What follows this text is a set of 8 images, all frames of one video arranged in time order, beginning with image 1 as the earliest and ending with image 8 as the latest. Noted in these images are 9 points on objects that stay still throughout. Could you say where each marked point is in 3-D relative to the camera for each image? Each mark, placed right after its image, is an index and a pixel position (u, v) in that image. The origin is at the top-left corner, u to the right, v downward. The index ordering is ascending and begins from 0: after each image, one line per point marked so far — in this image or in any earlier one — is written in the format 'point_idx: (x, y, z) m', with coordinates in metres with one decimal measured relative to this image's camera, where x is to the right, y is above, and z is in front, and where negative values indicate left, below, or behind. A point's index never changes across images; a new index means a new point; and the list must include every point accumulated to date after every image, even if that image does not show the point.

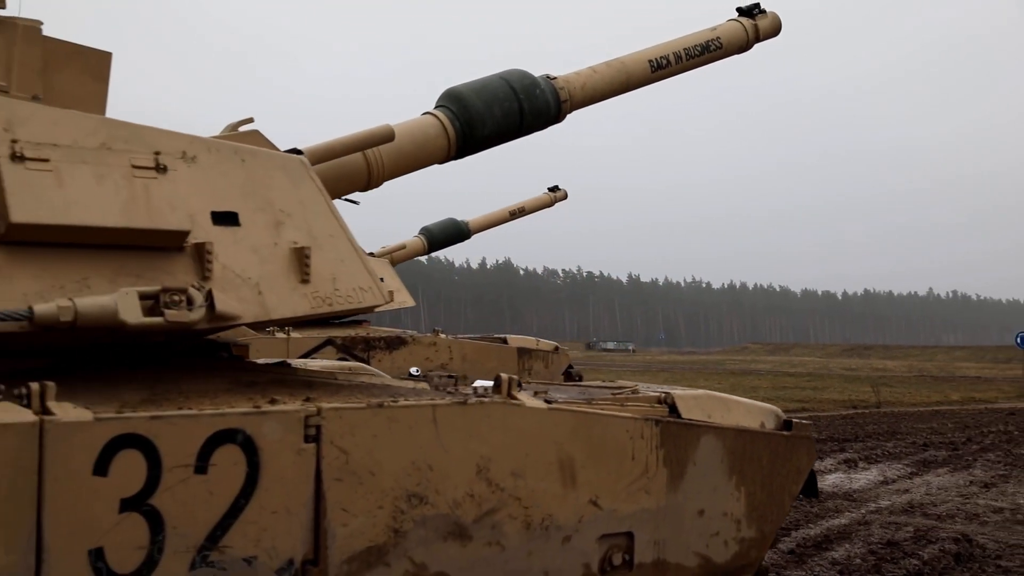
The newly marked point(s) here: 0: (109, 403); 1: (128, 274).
0: (-1.5, -0.4, +4.8) m
1: (-1.5, +0.1, +4.9) m
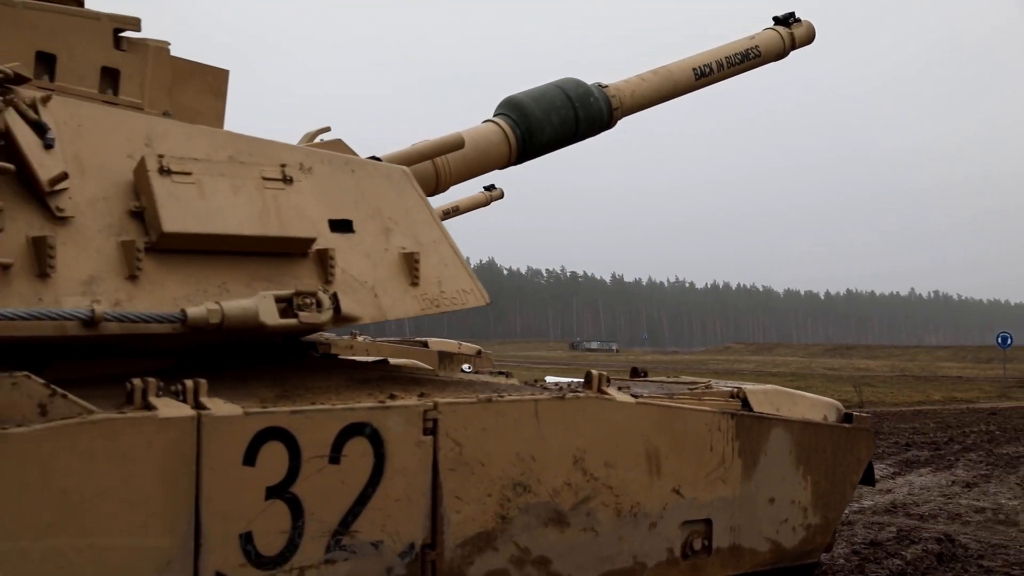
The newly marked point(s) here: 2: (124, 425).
0: (-1.1, -0.4, +5.1) m
1: (-1.1, 0.0, +5.3) m
2: (-1.4, -0.5, +4.5) m
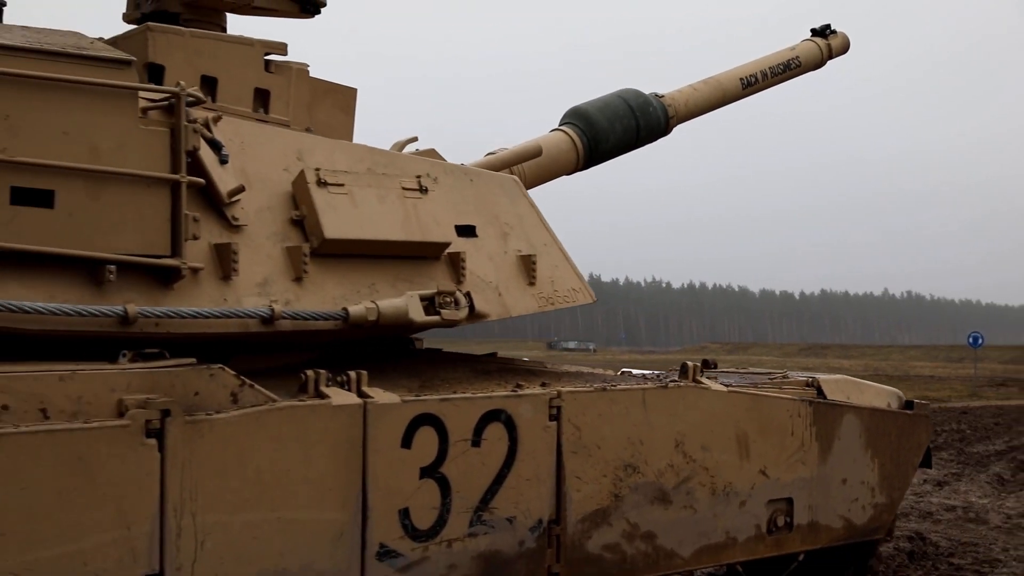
0: (-0.5, -0.4, +5.7) m
1: (-0.5, 0.0, +5.8) m
2: (-0.9, -0.5, +5.1) m
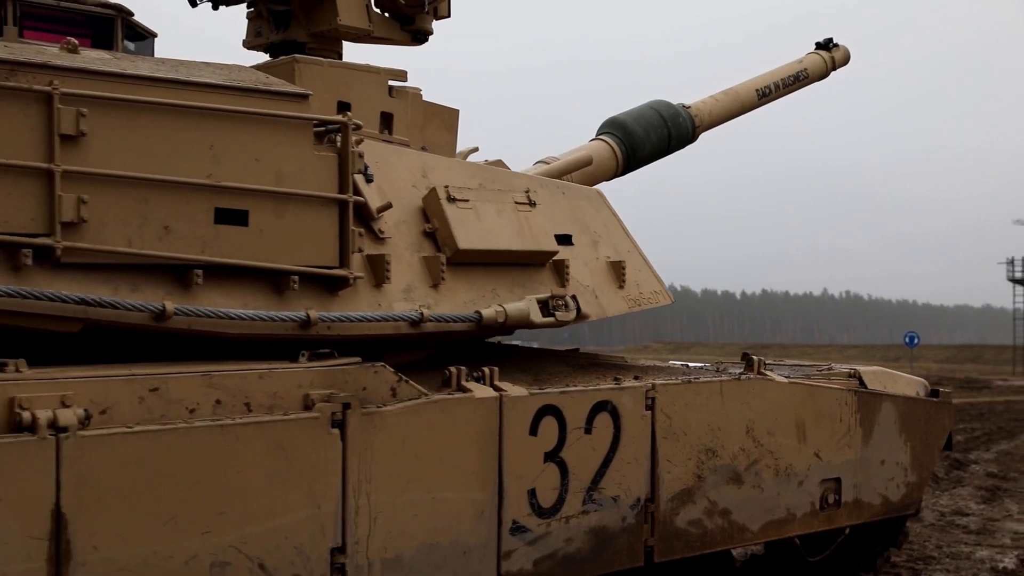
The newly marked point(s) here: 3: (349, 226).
0: (0.0, -0.5, +6.3) m
1: (0.0, 0.0, +6.5) m
2: (-0.3, -0.5, +5.8) m
3: (-0.7, +0.3, +5.5) m
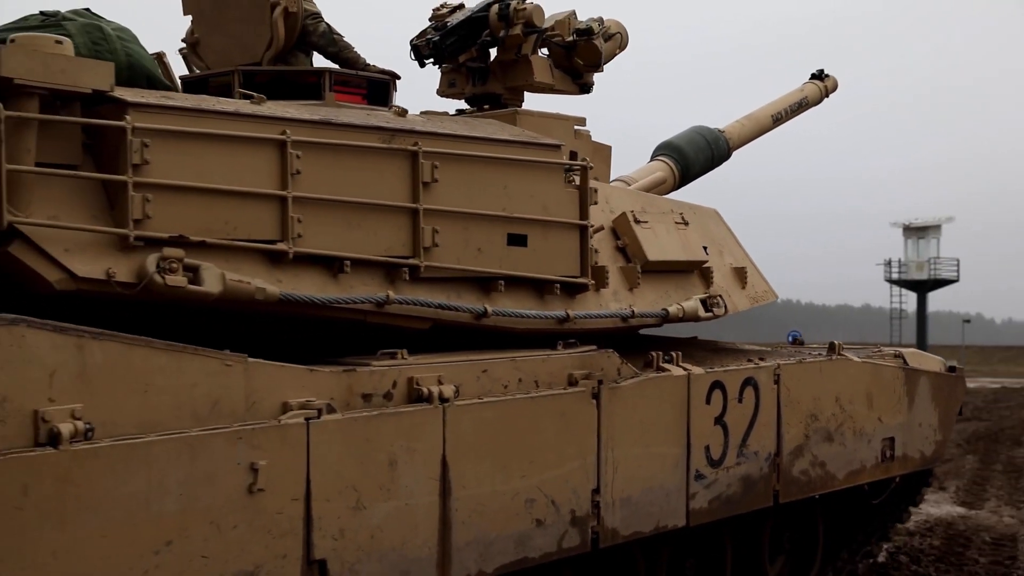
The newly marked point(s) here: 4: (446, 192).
0: (+1.2, -0.5, +8.1) m
1: (+1.1, 0.0, +8.3) m
2: (+0.9, -0.6, +7.5) m
3: (+0.4, +0.3, +7.2) m
4: (-0.3, +0.5, +6.5) m
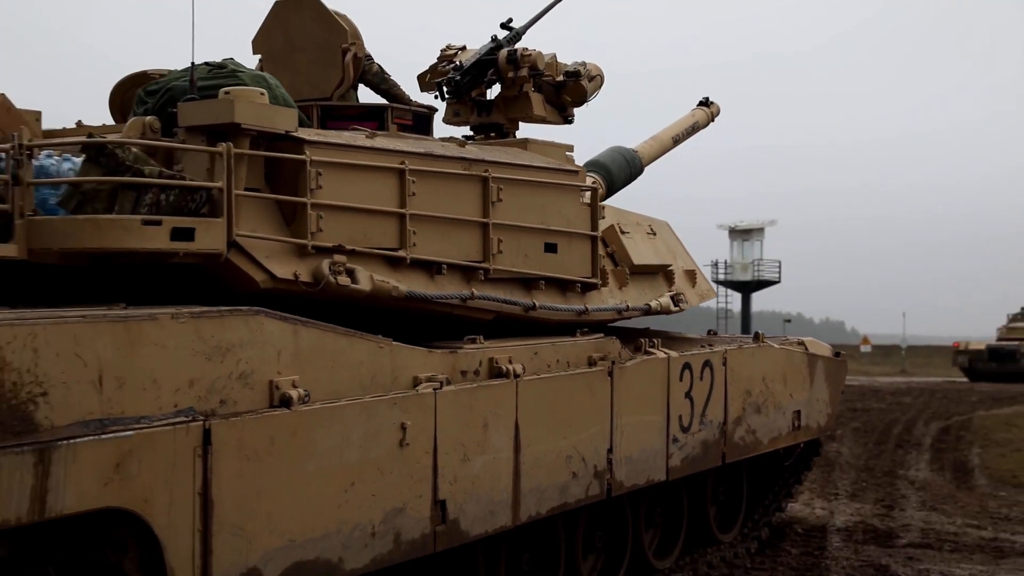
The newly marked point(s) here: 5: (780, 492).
0: (+1.2, -0.5, +9.9) m
1: (+1.1, 0.0, +10.0) m
2: (+1.0, -0.5, +9.3) m
3: (+0.6, +0.3, +8.9) m
4: (0.0, +0.5, +8.1) m
5: (+2.6, -2.0, +12.1) m
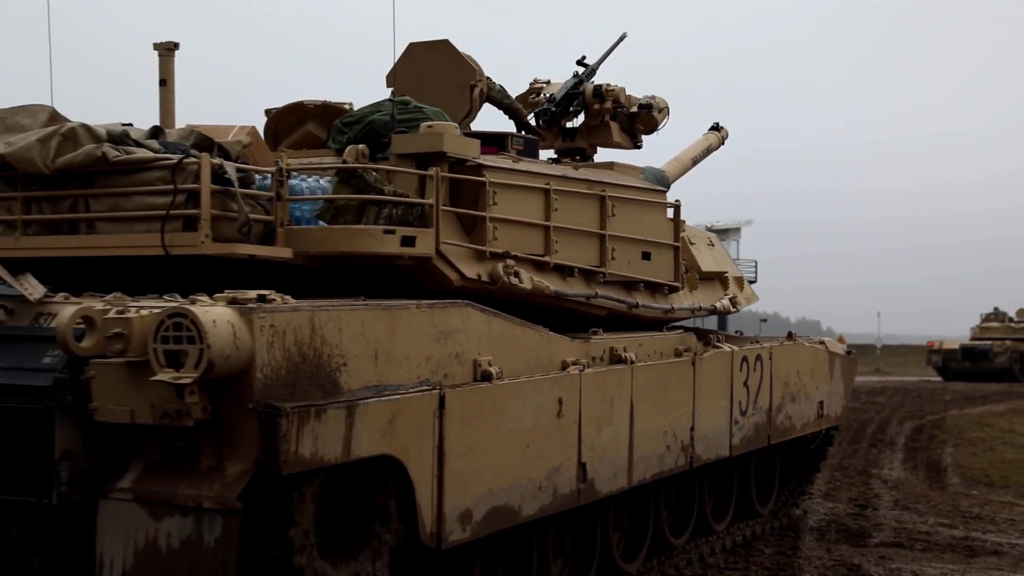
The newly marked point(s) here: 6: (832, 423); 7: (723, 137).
0: (+1.9, -0.5, +11.5) m
1: (+1.9, 0.0, +11.6) m
2: (+1.8, -0.6, +10.8) m
3: (+1.4, +0.2, +10.4) m
4: (+0.8, +0.5, +9.6) m
5: (+3.2, -2.0, +13.7) m
6: (+3.6, -1.5, +13.9) m
7: (+3.1, +2.2, +18.4) m
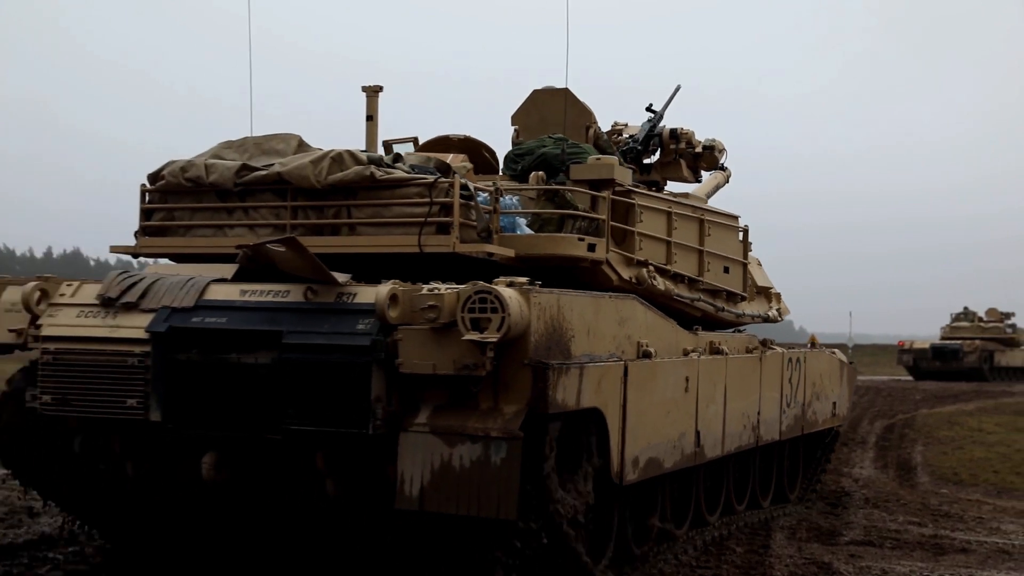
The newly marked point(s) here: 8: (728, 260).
0: (+2.8, -0.6, +13.7) m
1: (+2.8, -0.2, +13.8) m
2: (+2.7, -0.7, +13.0) m
3: (+2.4, +0.1, +12.6) m
4: (+1.8, +0.4, +11.7) m
5: (+3.9, -2.3, +15.9) m
6: (+4.3, -1.7, +16.2) m
7: (+3.6, +1.9, +20.8) m
8: (+2.1, +0.3, +12.2) m
